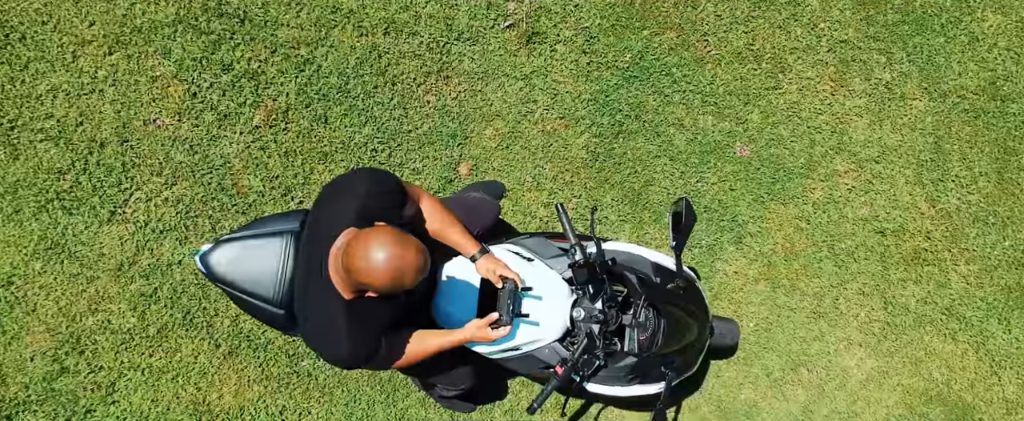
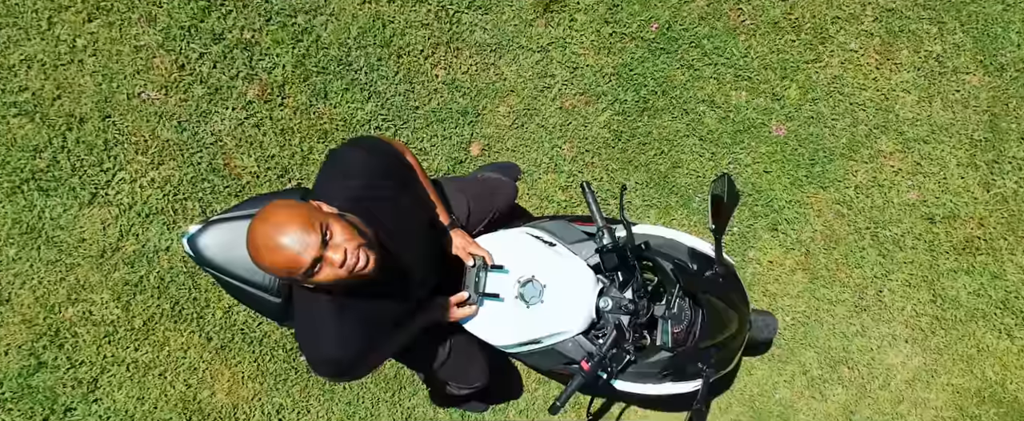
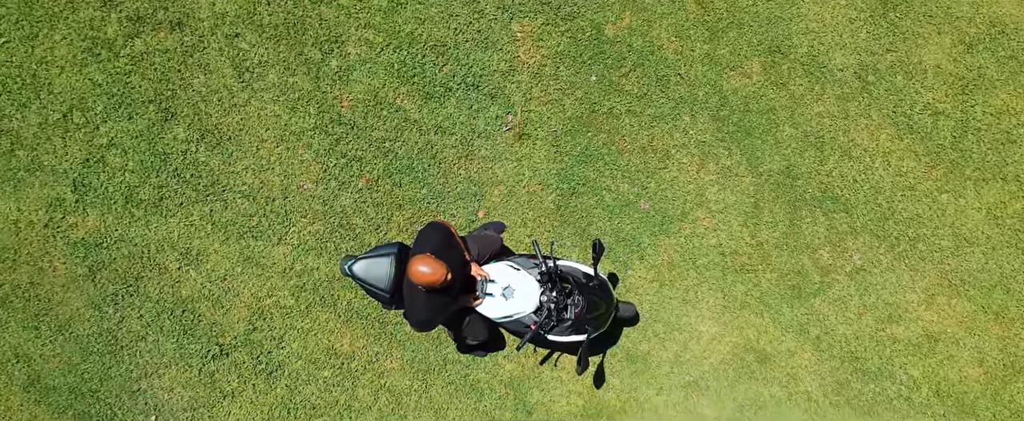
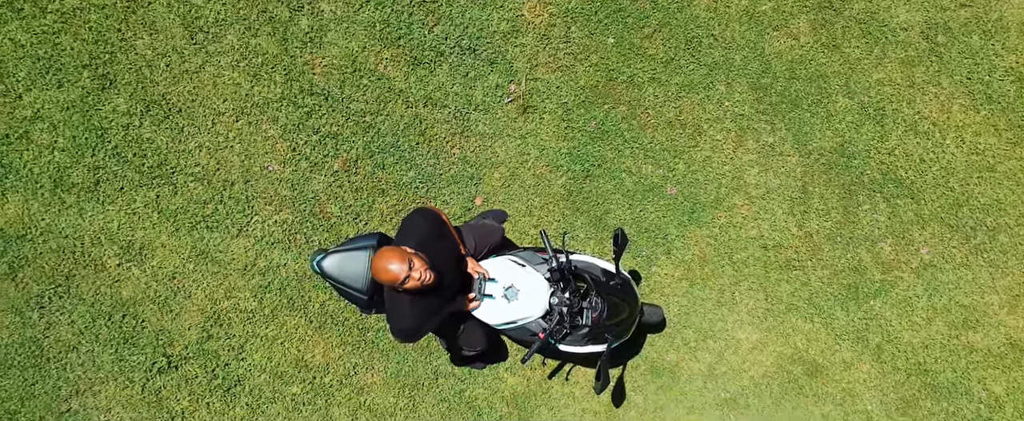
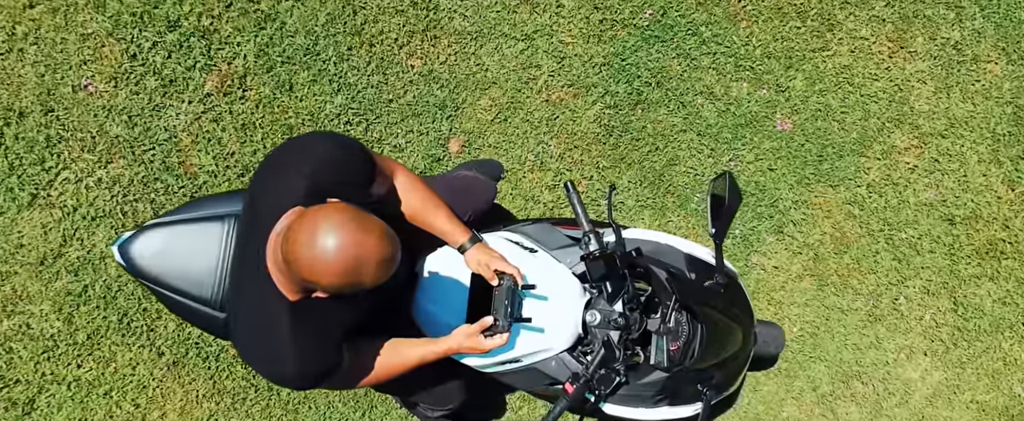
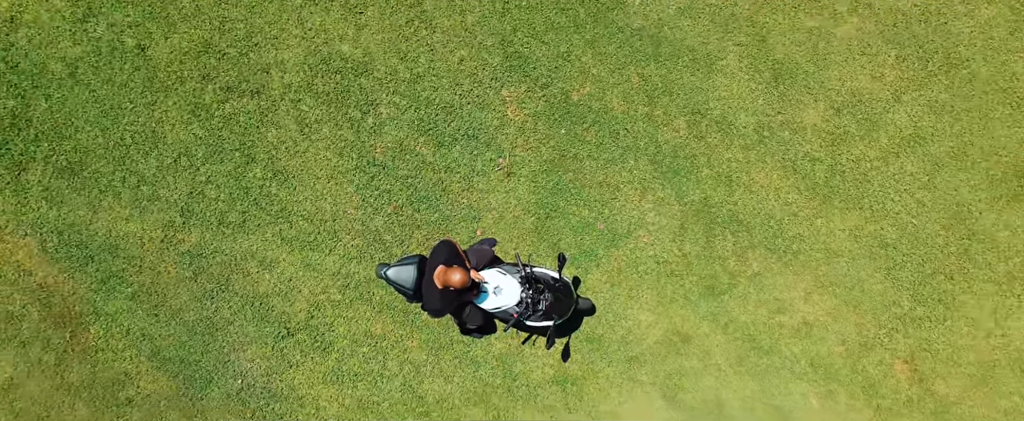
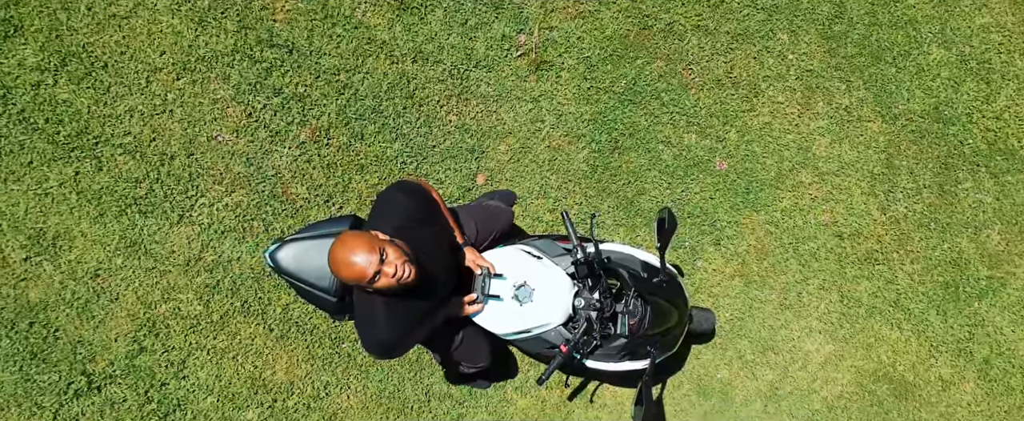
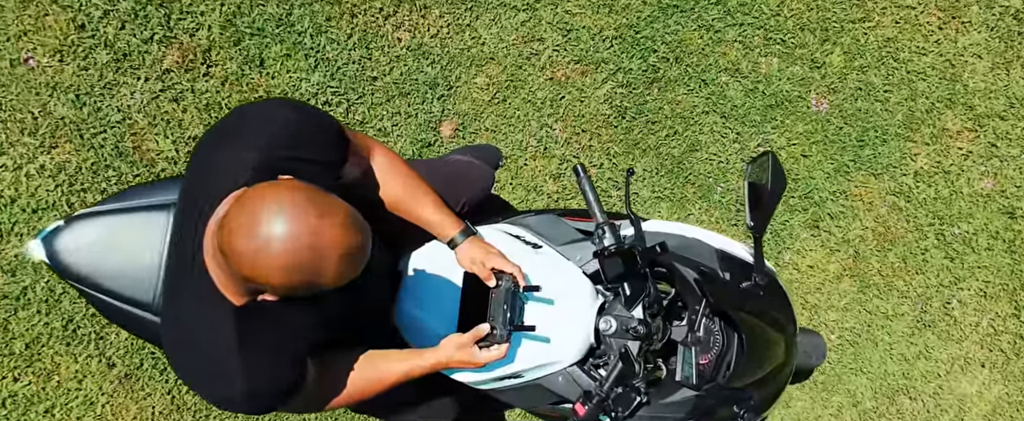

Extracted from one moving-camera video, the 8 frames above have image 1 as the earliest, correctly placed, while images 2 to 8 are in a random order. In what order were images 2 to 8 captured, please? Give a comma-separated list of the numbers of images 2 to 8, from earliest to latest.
5, 8, 2, 7, 4, 3, 6
